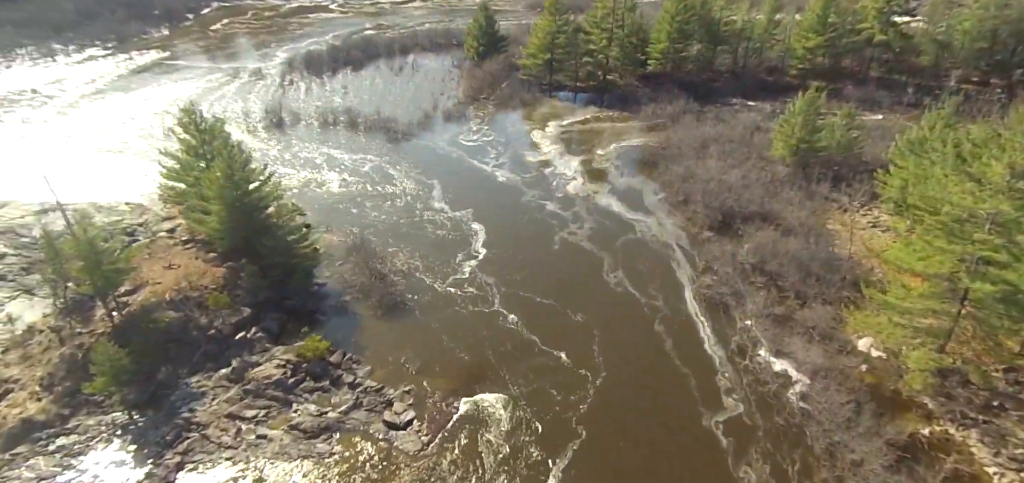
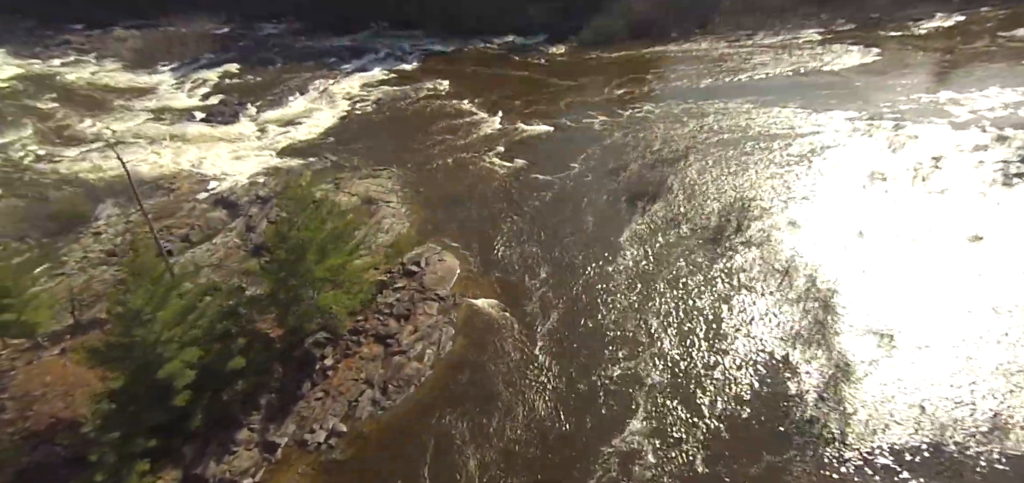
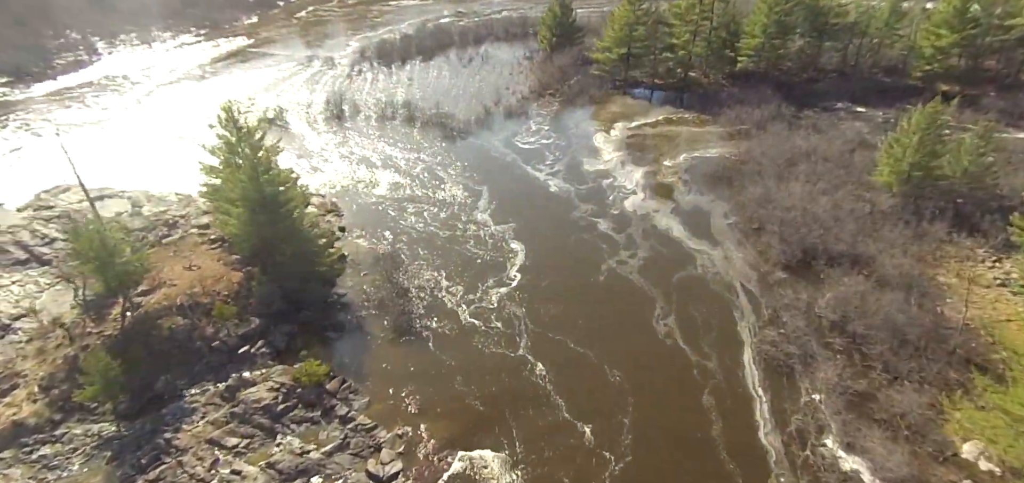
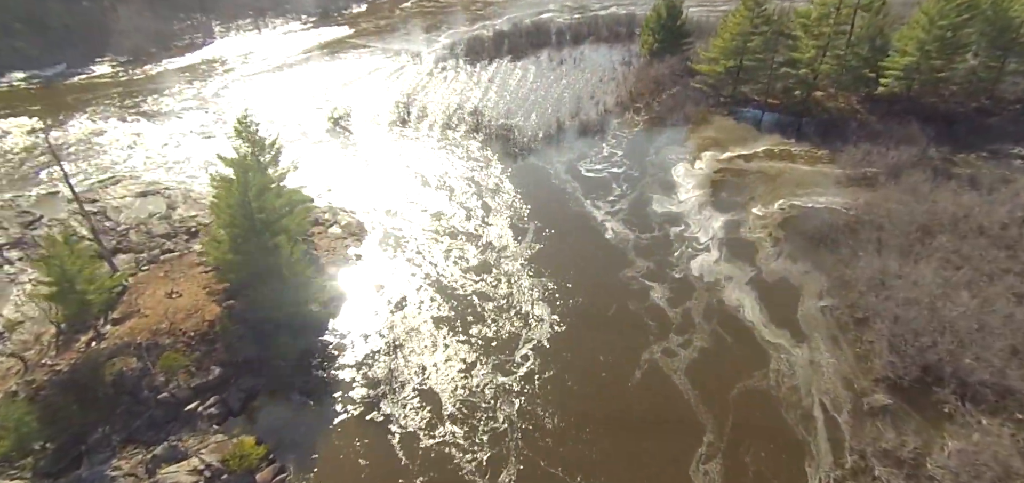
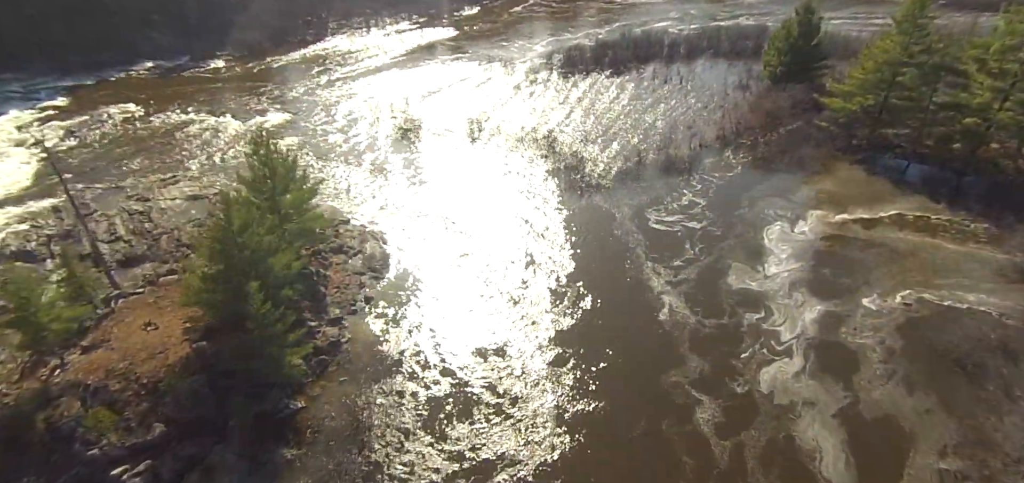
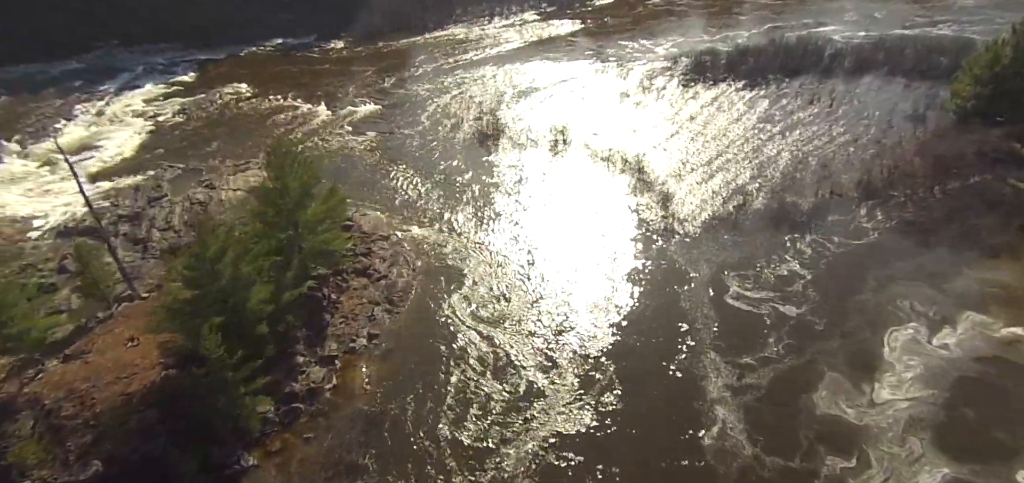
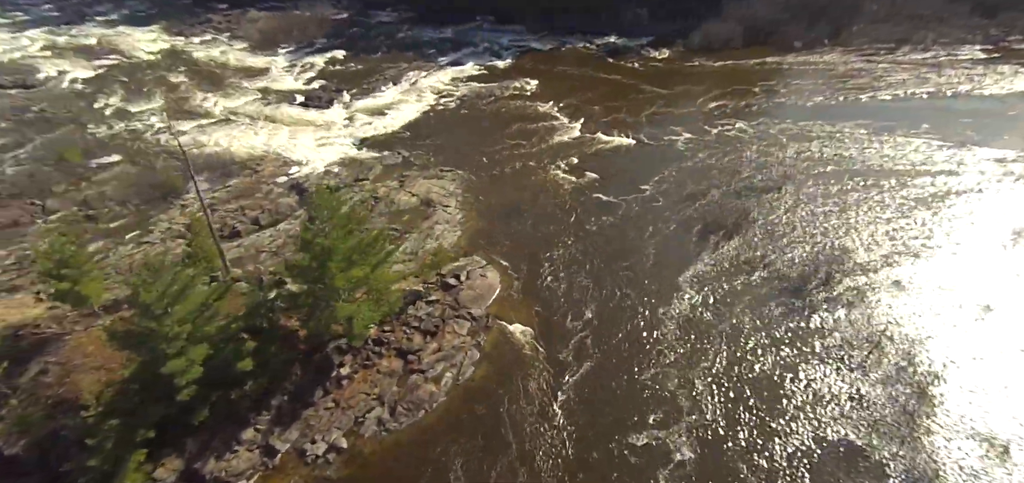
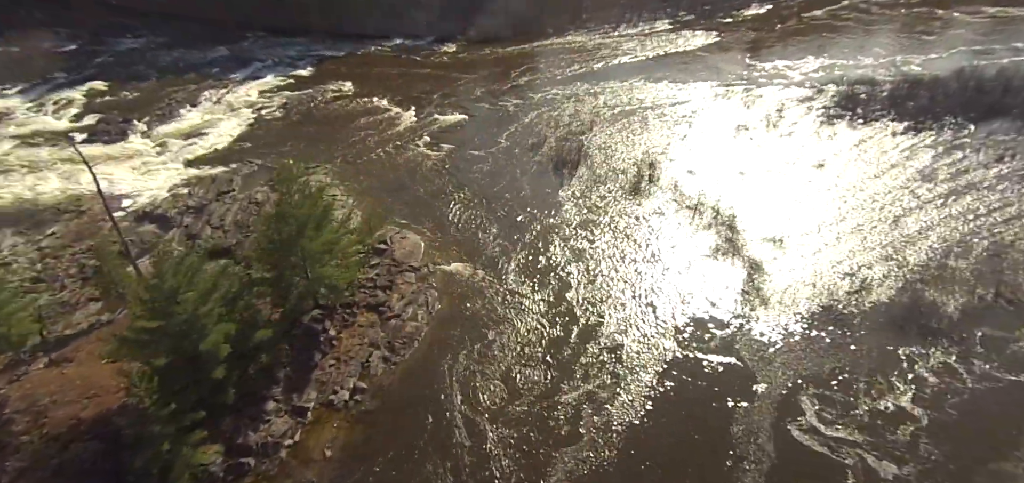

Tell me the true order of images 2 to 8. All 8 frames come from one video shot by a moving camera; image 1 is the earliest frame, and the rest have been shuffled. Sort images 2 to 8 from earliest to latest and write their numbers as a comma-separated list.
3, 4, 5, 6, 8, 2, 7
